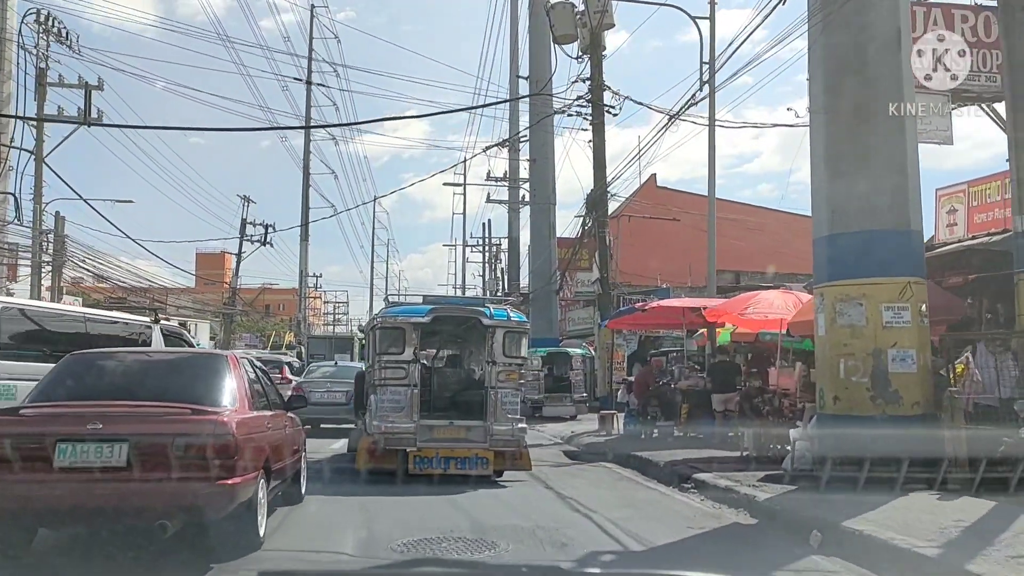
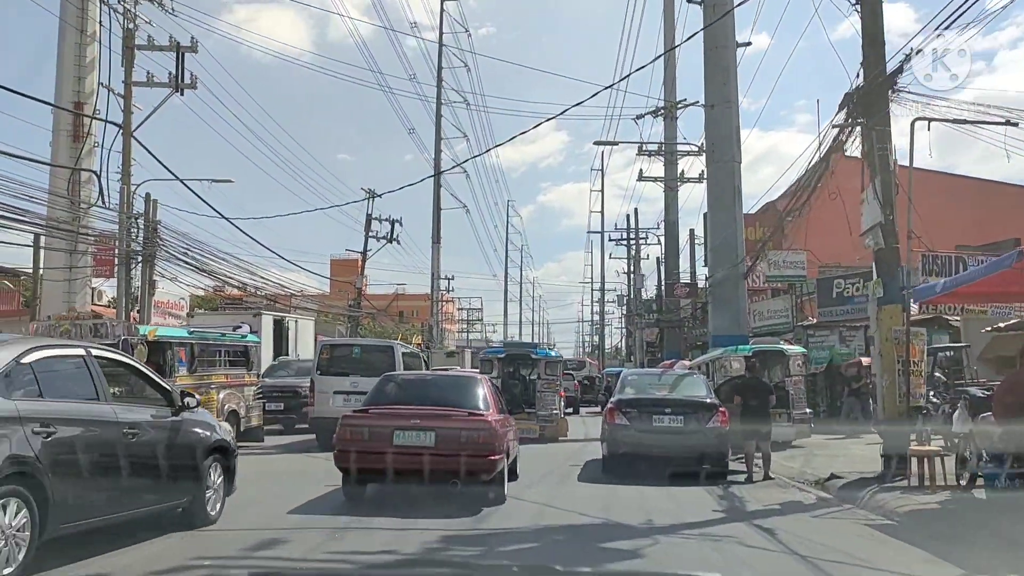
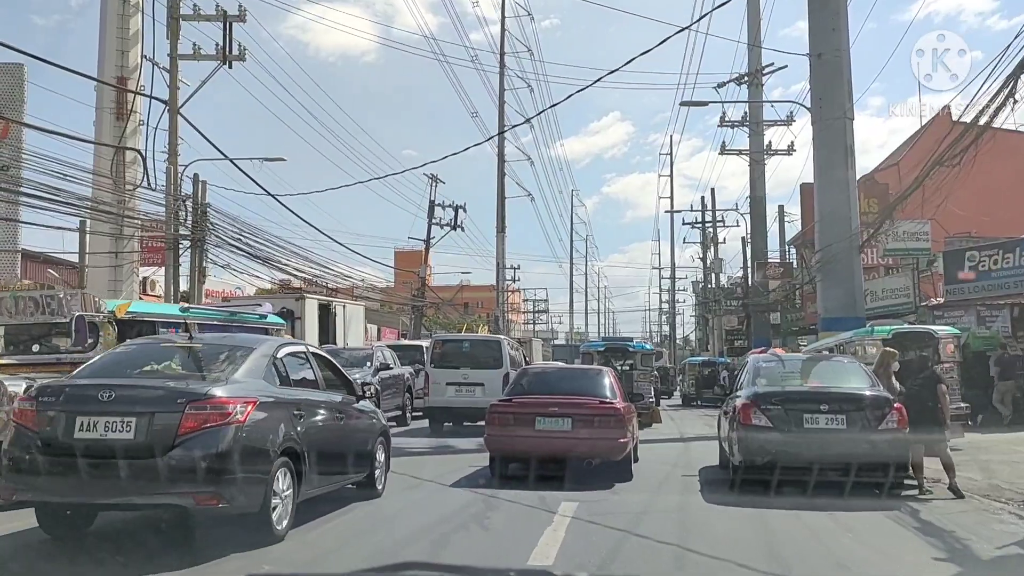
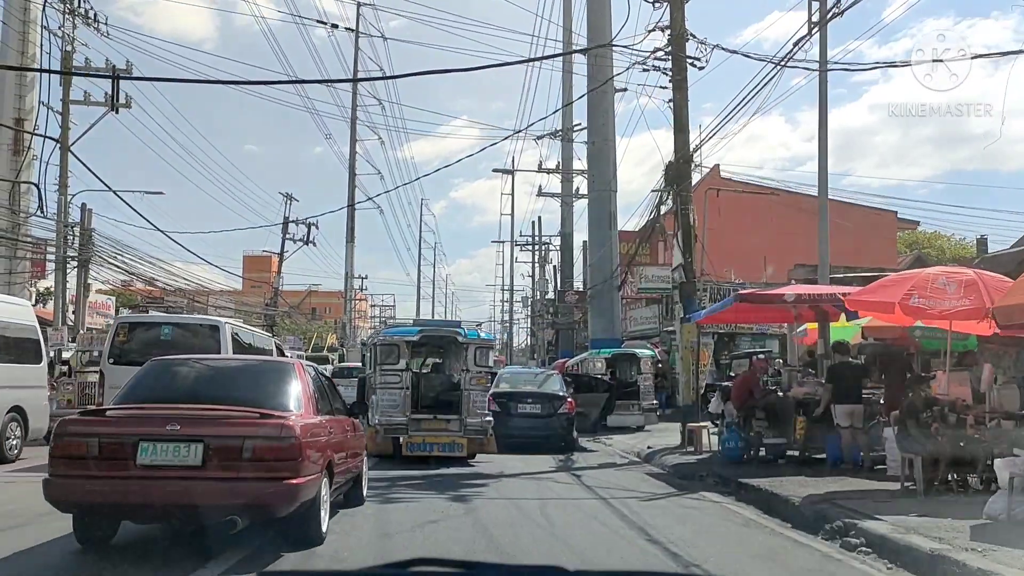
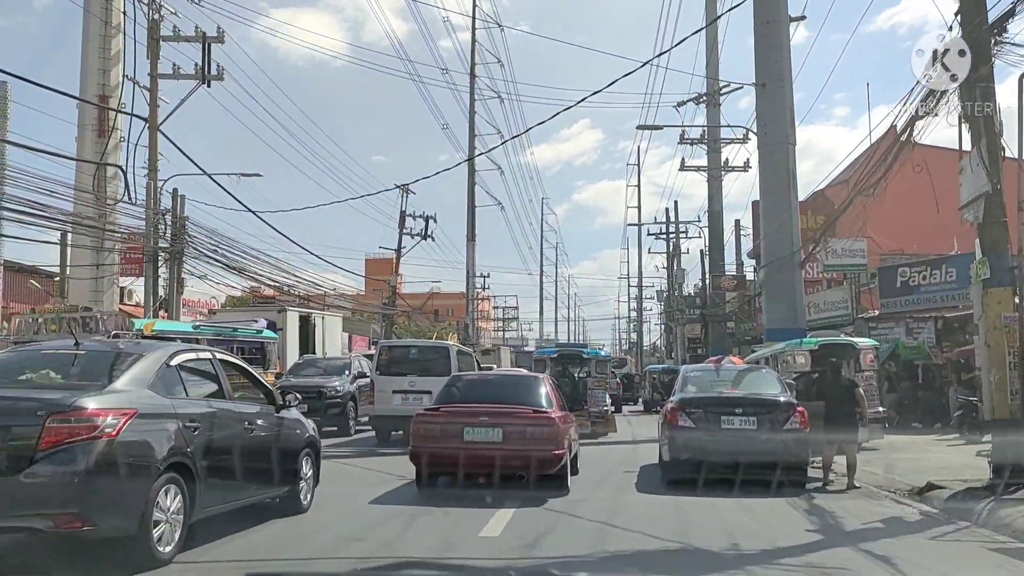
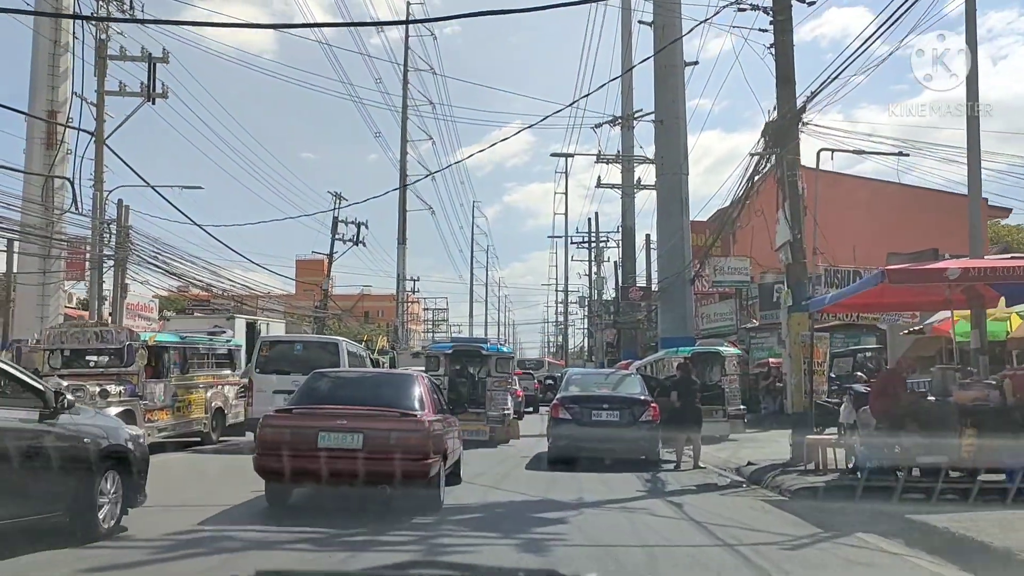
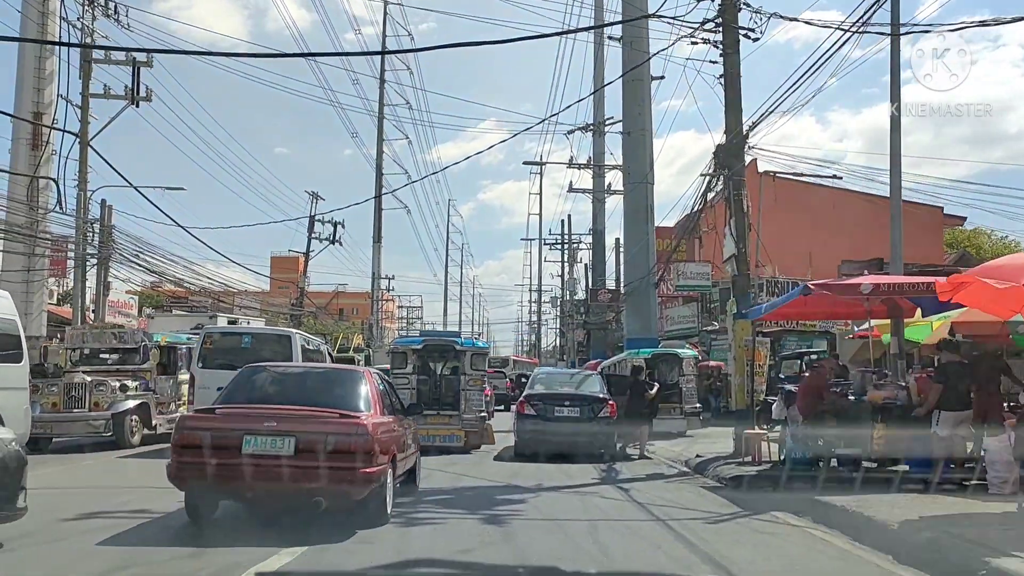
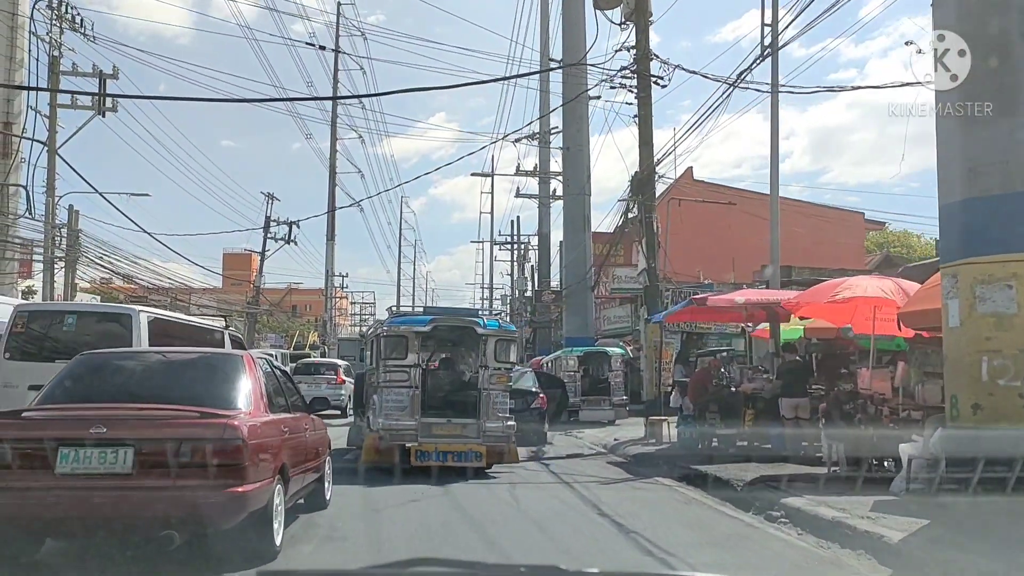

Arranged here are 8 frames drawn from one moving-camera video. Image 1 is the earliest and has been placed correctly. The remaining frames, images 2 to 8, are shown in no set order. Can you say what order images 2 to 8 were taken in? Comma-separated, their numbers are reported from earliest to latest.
8, 4, 7, 6, 2, 5, 3
